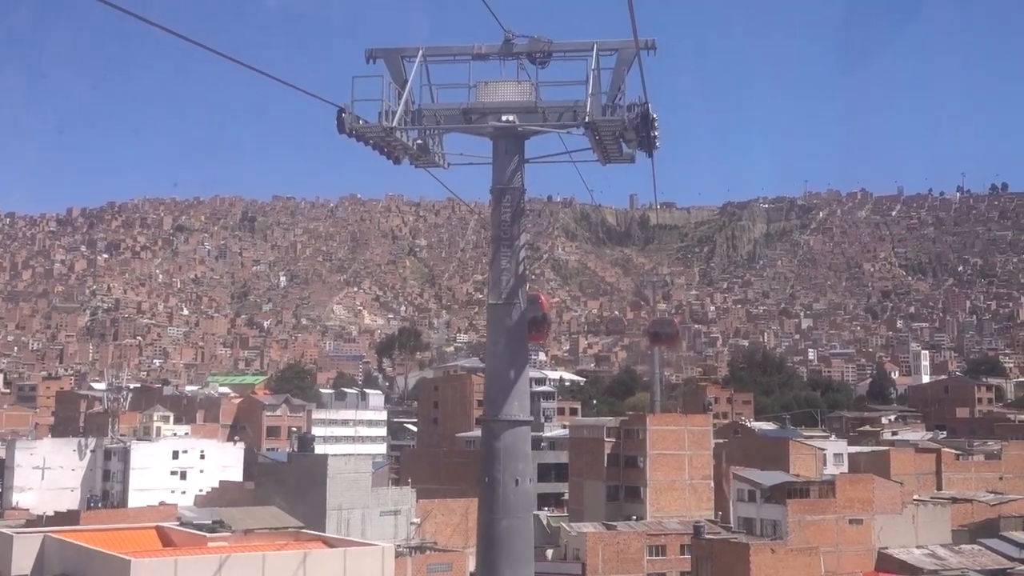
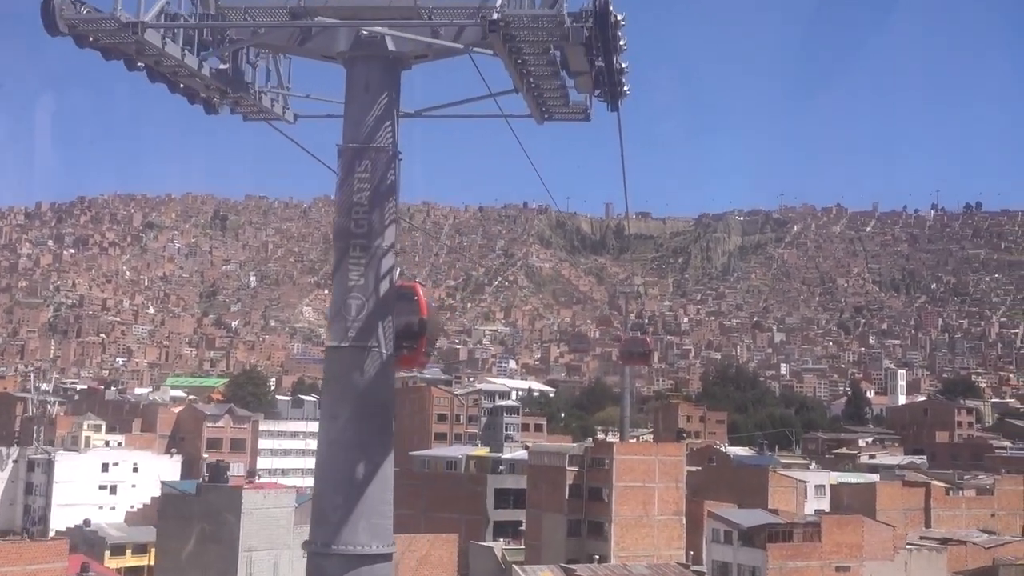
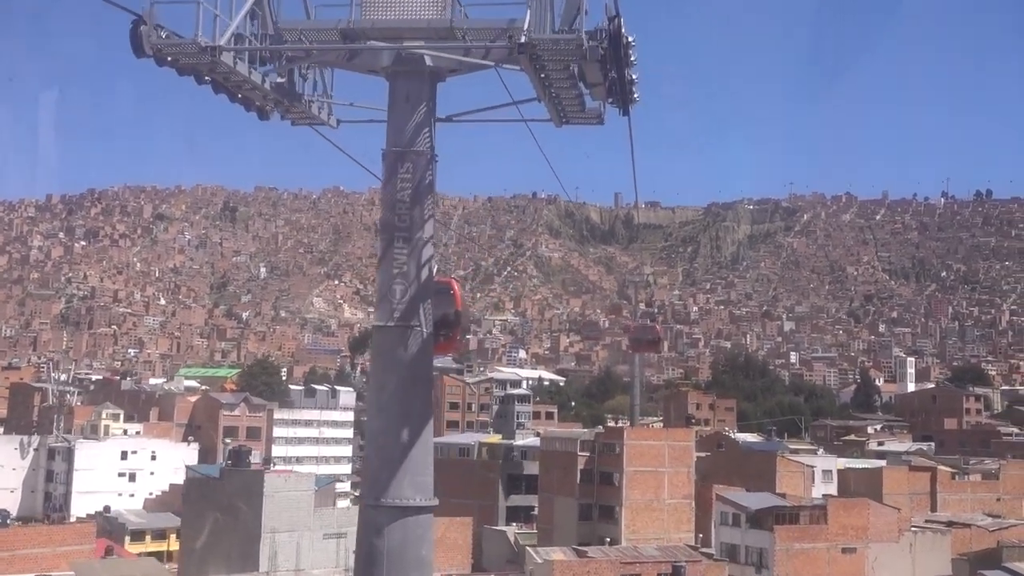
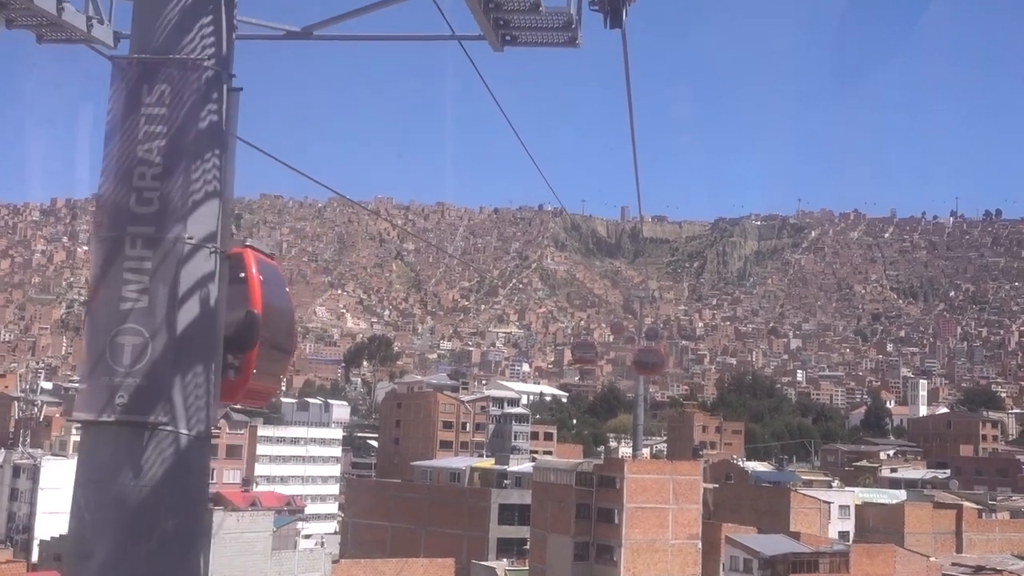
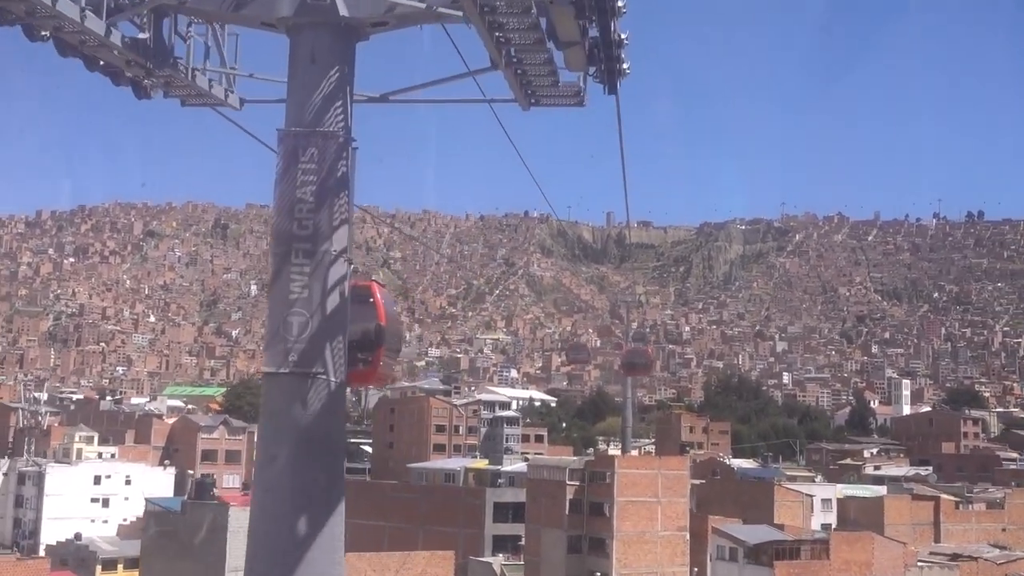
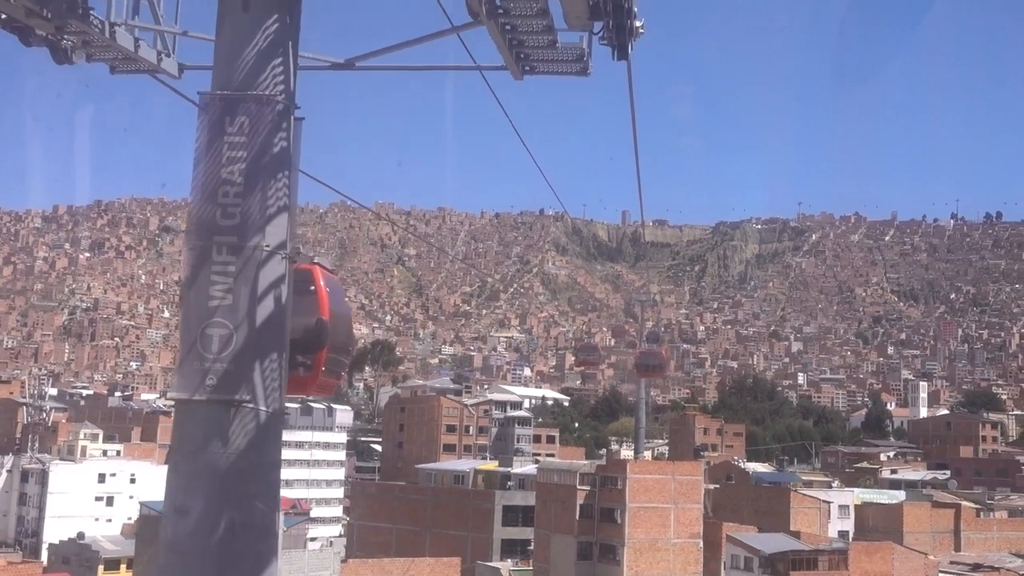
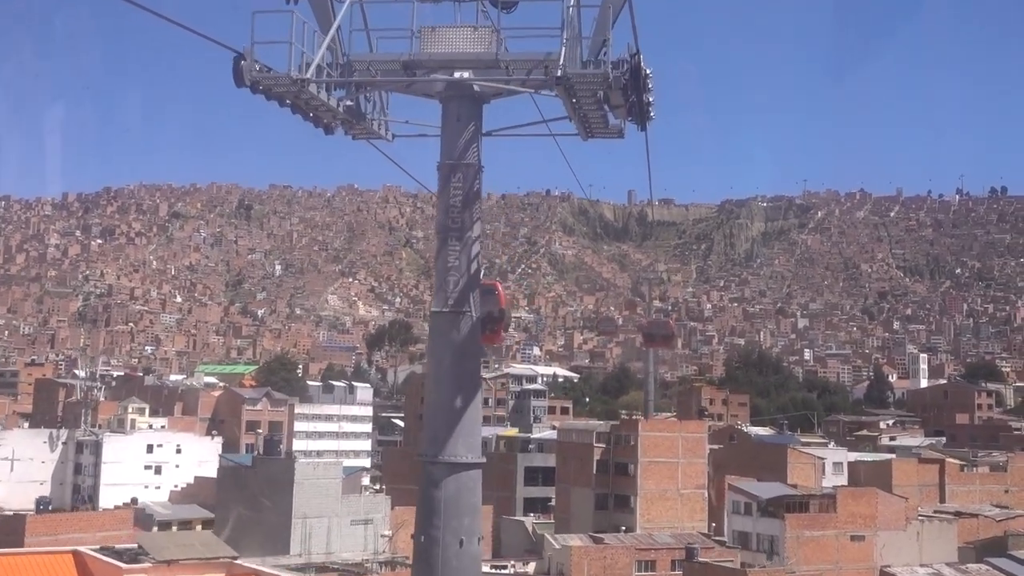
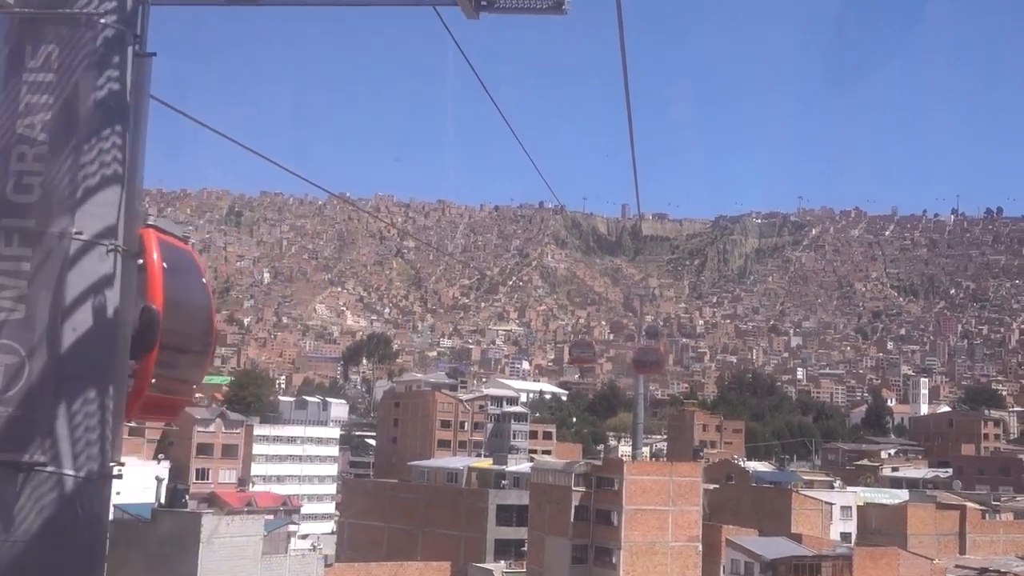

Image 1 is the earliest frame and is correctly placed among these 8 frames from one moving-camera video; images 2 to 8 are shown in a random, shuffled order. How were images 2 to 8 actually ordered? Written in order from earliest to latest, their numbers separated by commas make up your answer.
7, 3, 2, 5, 6, 4, 8
